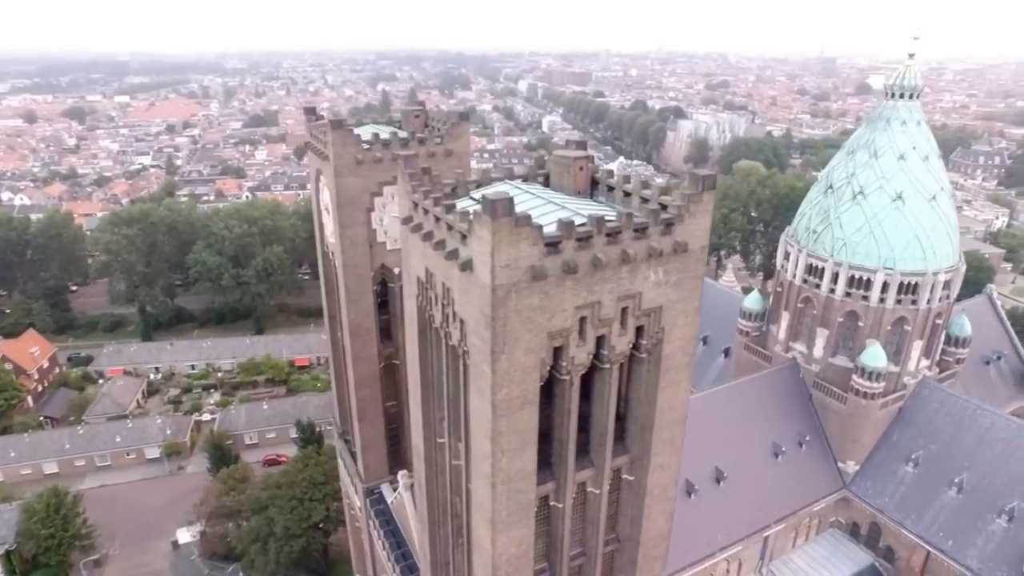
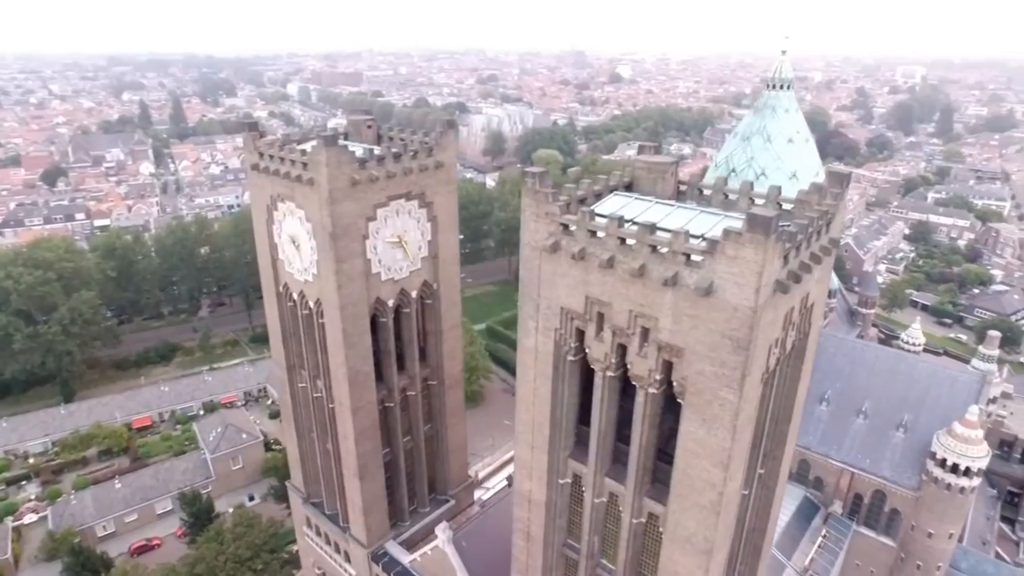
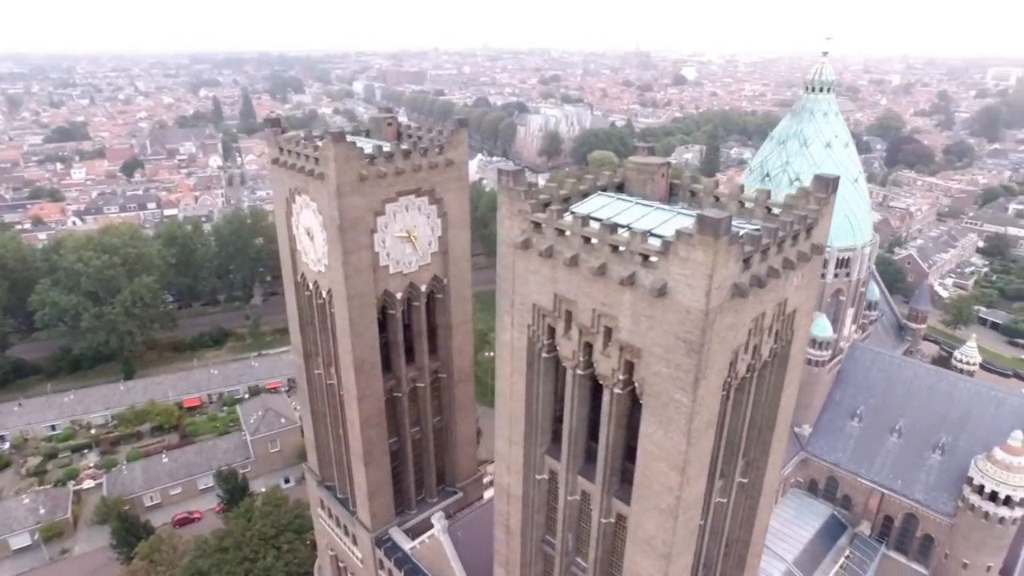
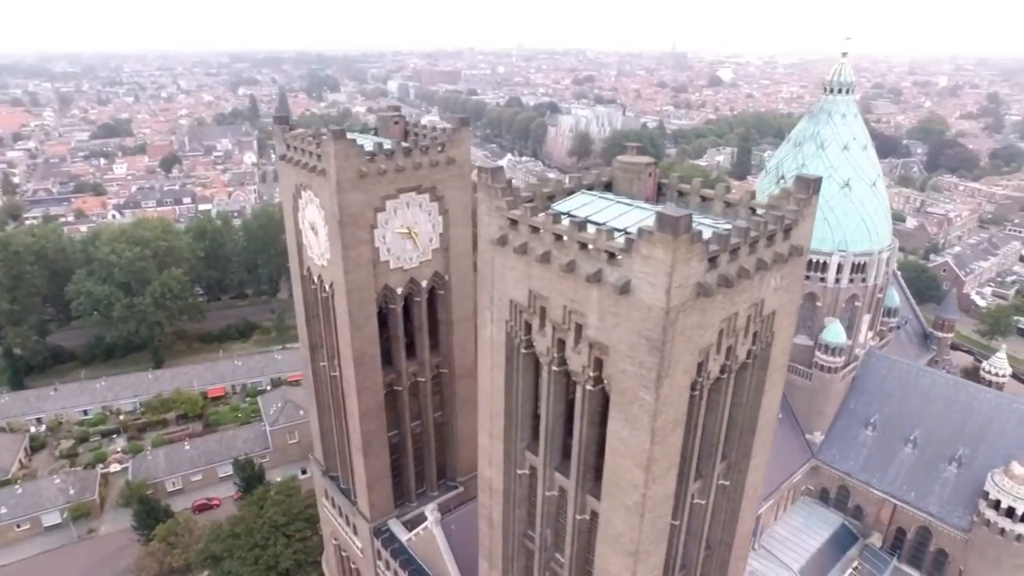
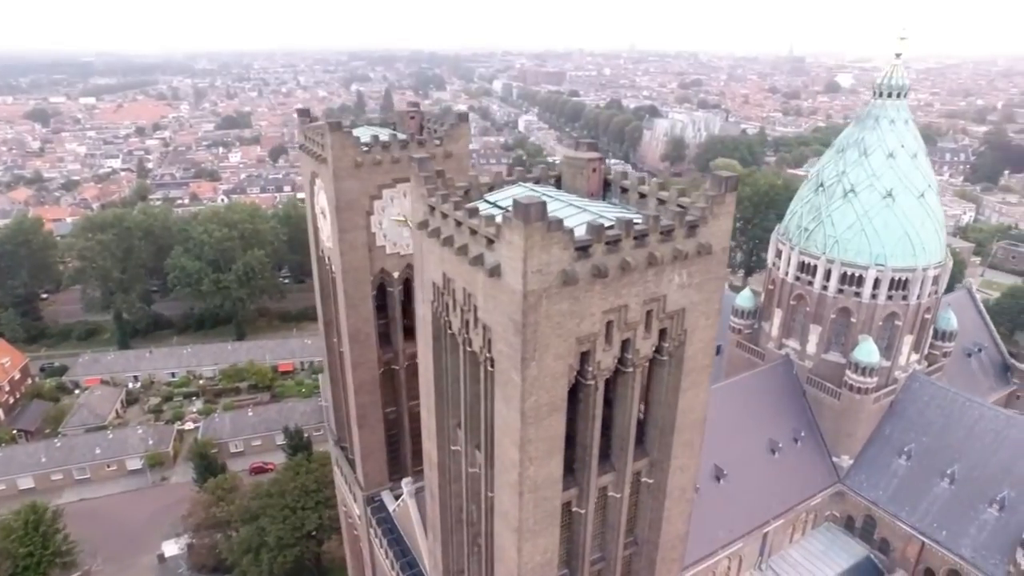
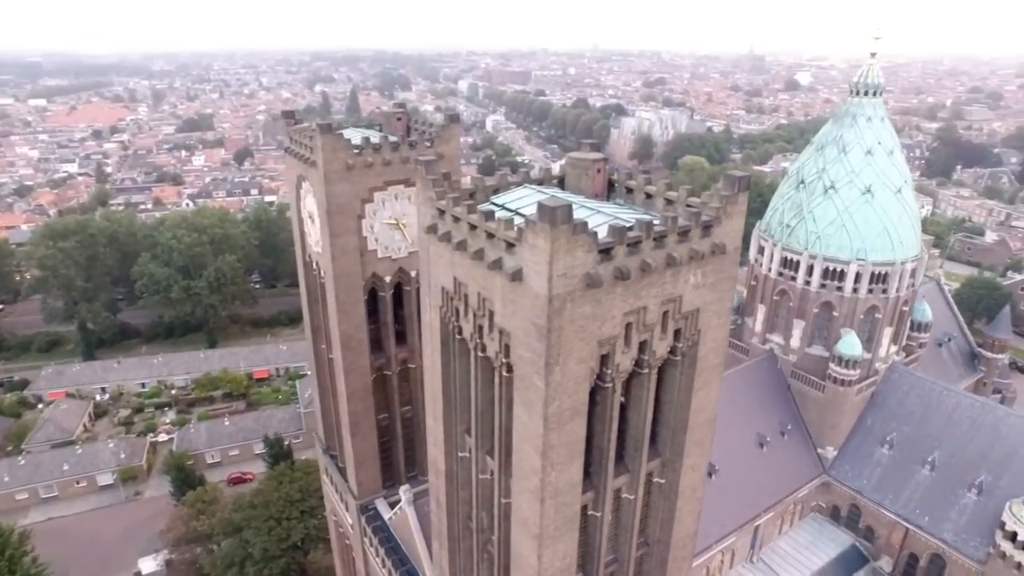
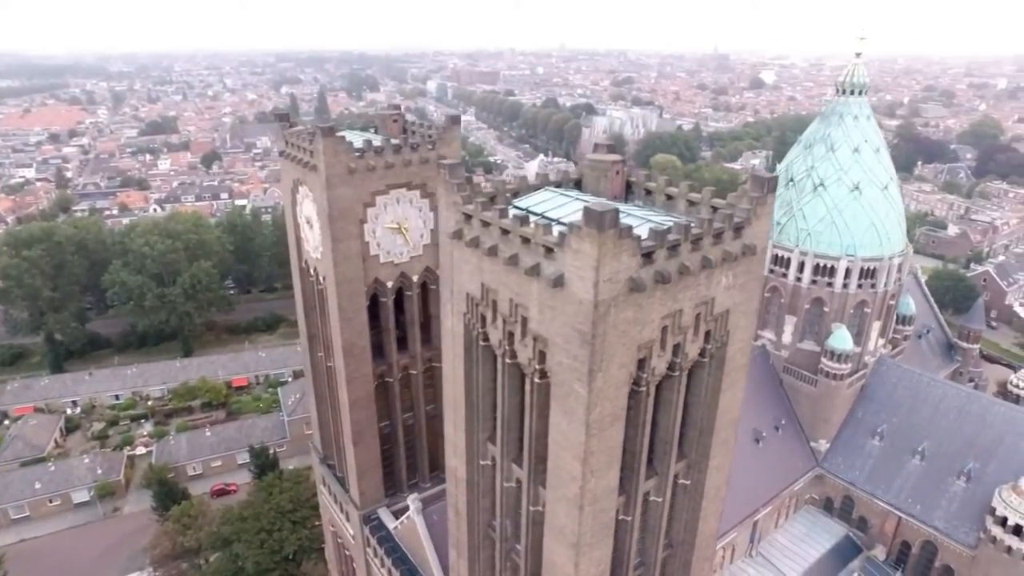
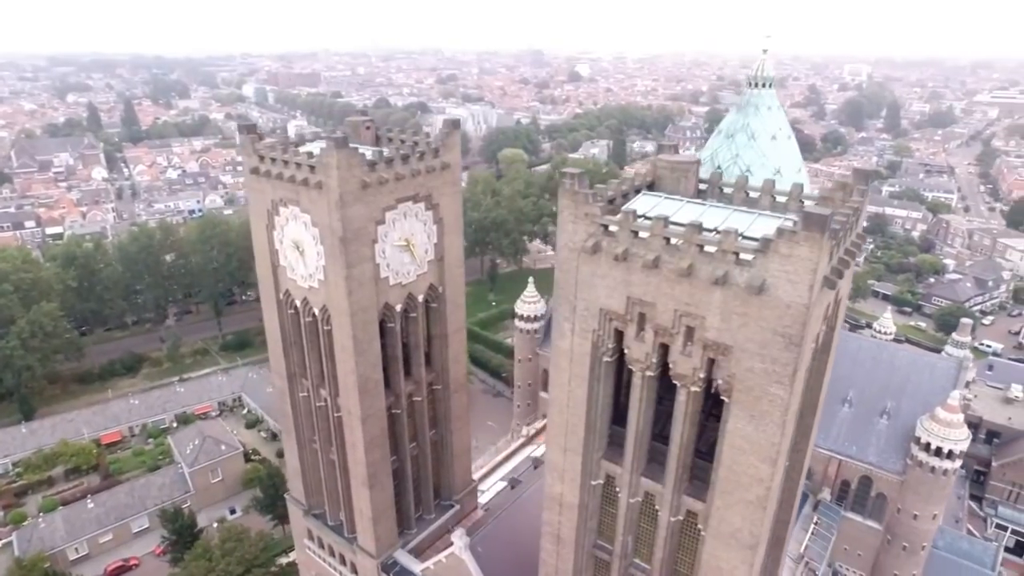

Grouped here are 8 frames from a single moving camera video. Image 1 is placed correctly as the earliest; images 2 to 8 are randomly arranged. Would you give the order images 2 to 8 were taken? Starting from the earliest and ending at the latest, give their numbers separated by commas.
5, 6, 7, 4, 3, 2, 8
